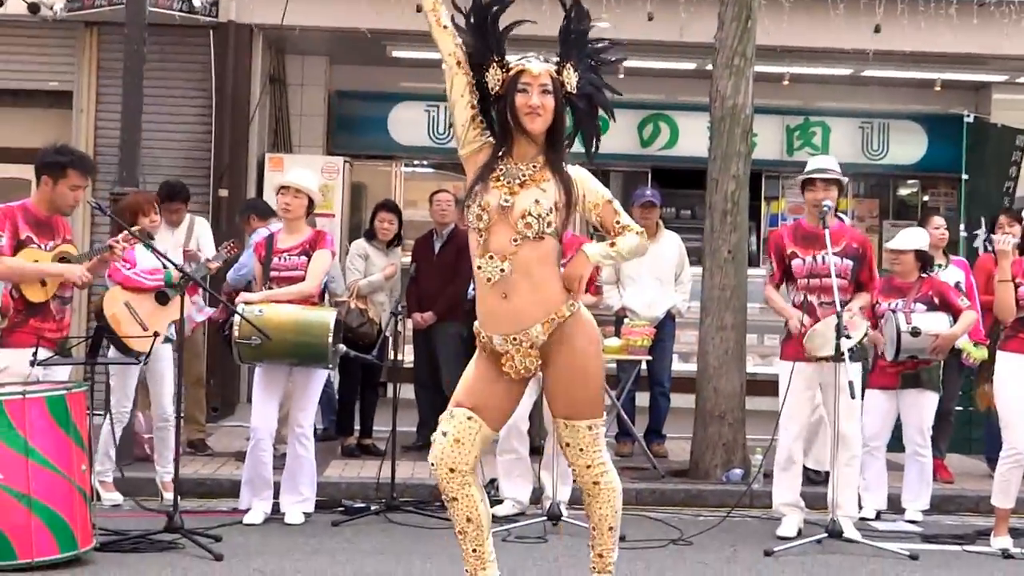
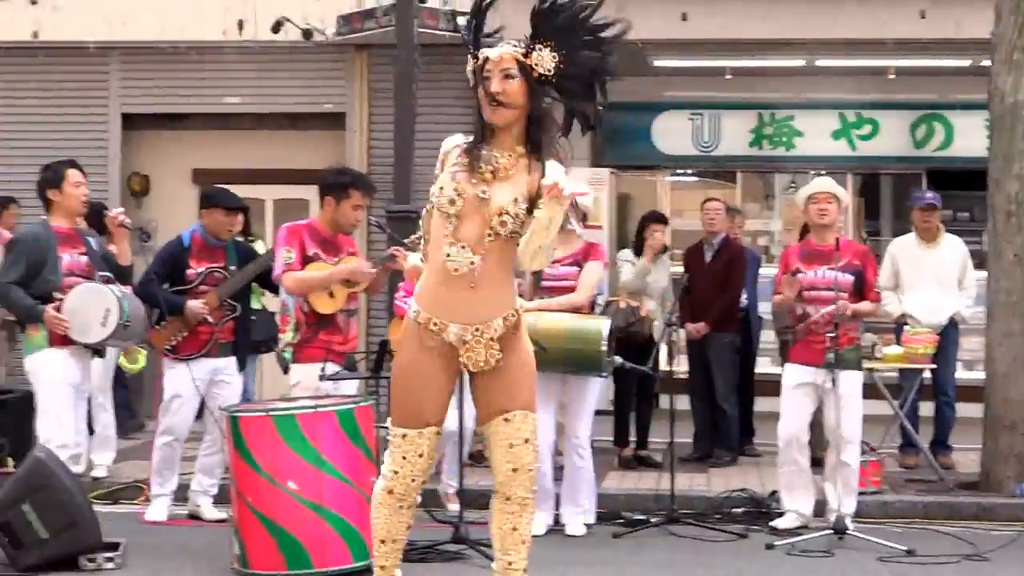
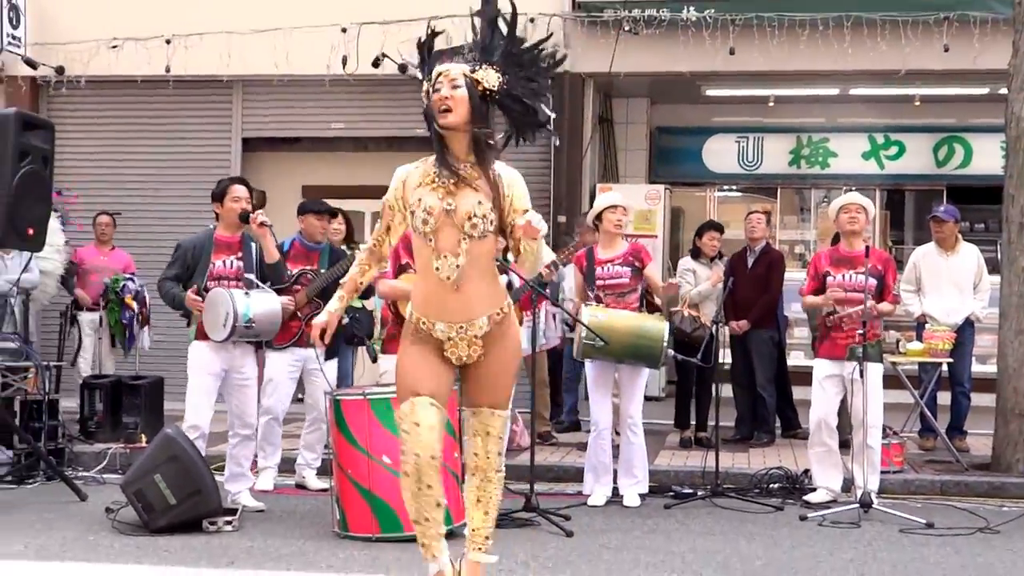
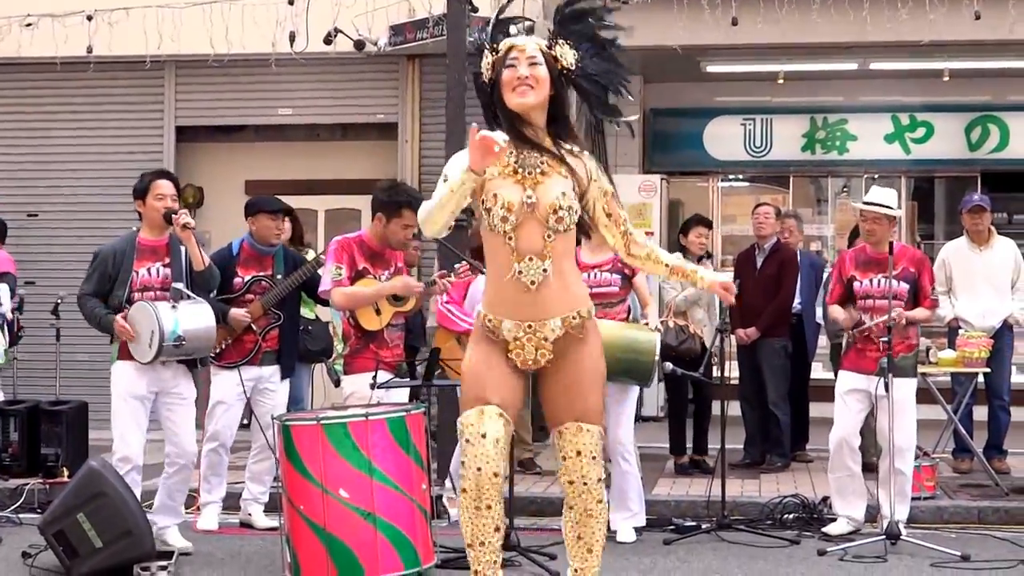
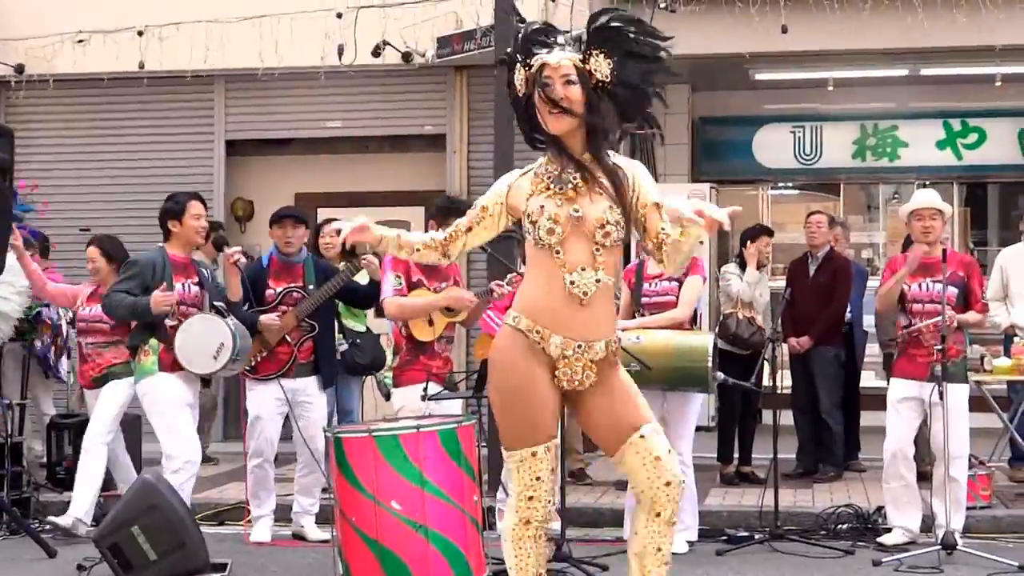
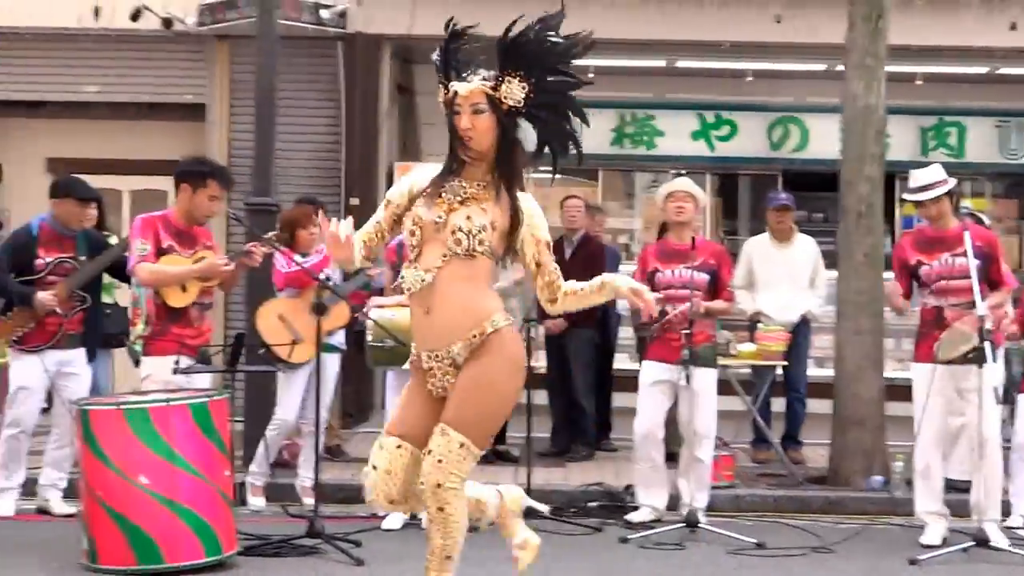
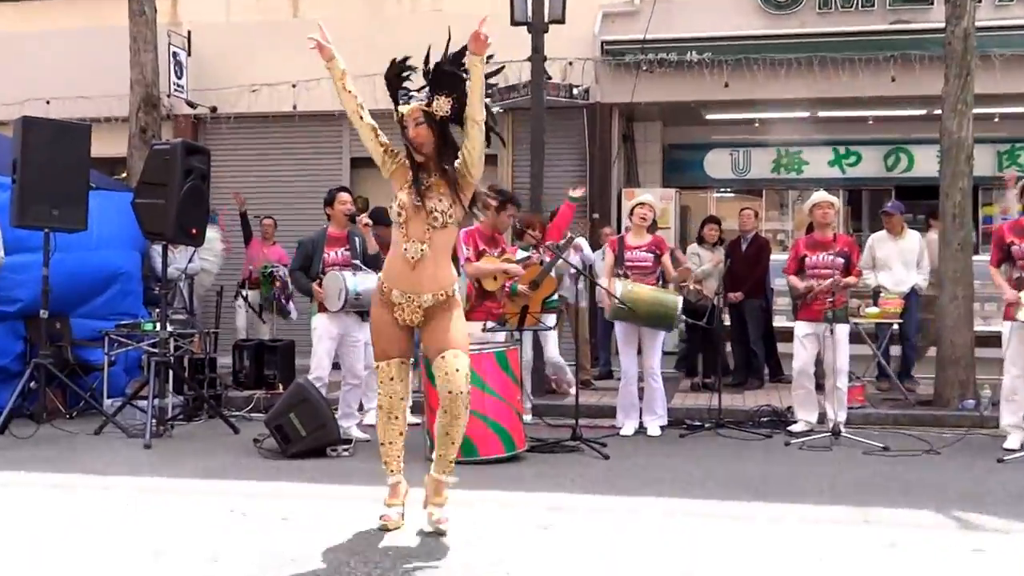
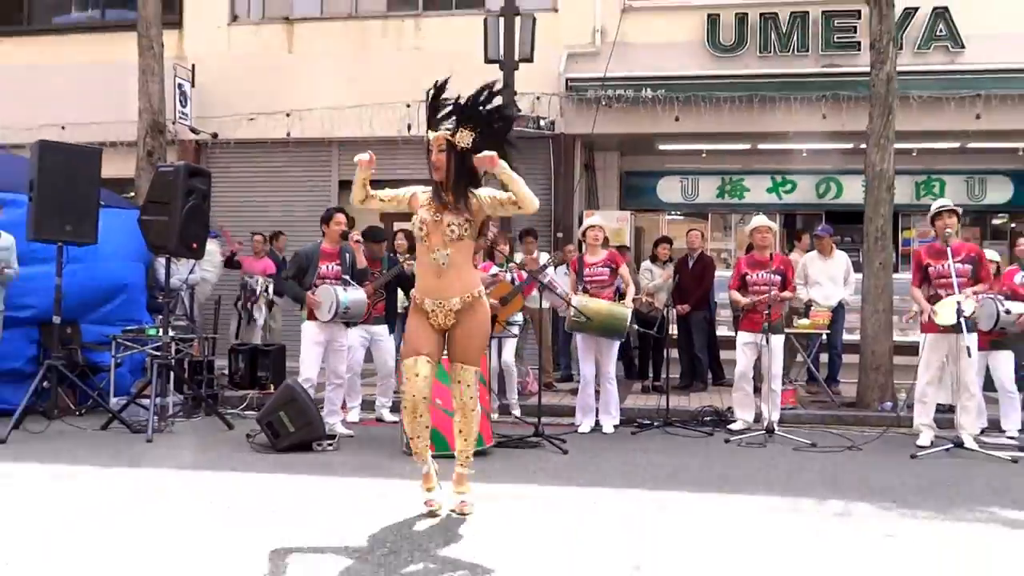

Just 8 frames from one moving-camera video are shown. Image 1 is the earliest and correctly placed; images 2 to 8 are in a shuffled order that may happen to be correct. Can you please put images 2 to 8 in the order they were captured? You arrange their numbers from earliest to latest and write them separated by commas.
6, 2, 5, 4, 3, 8, 7
